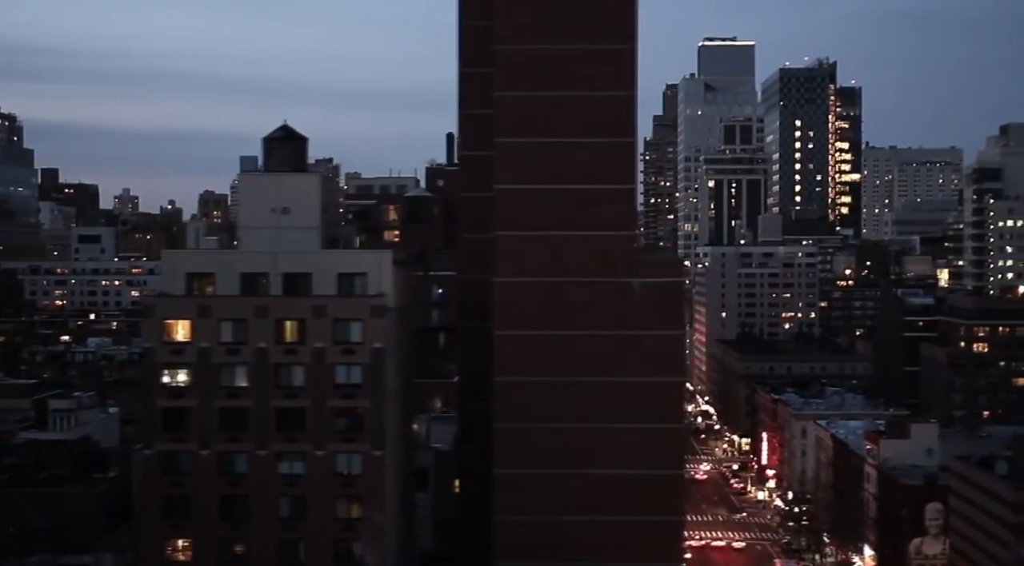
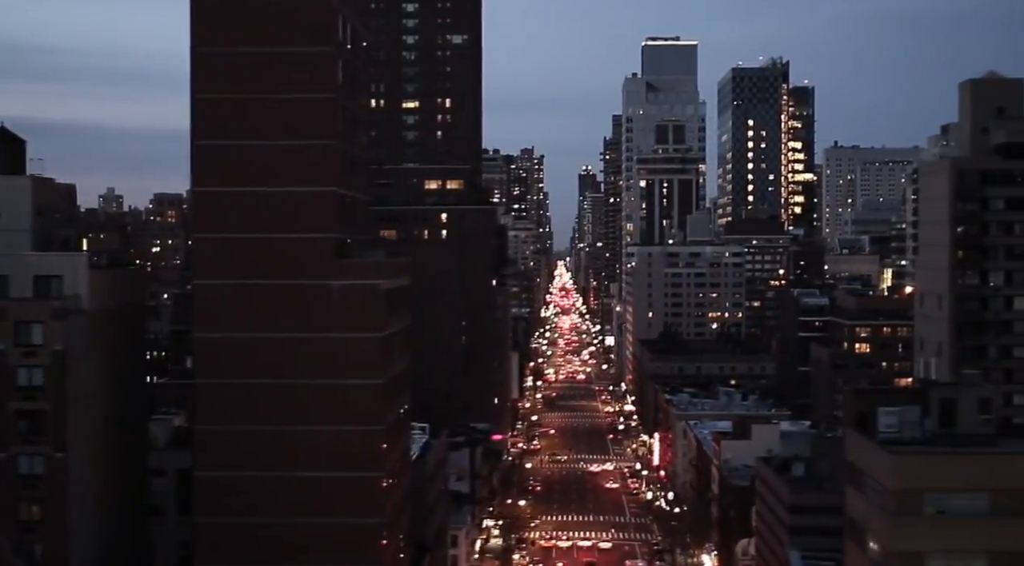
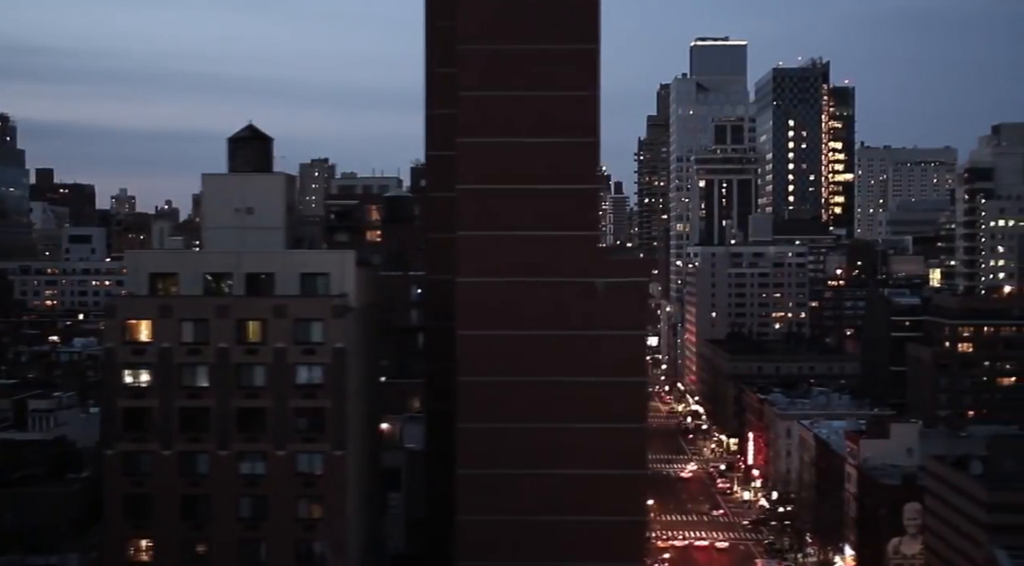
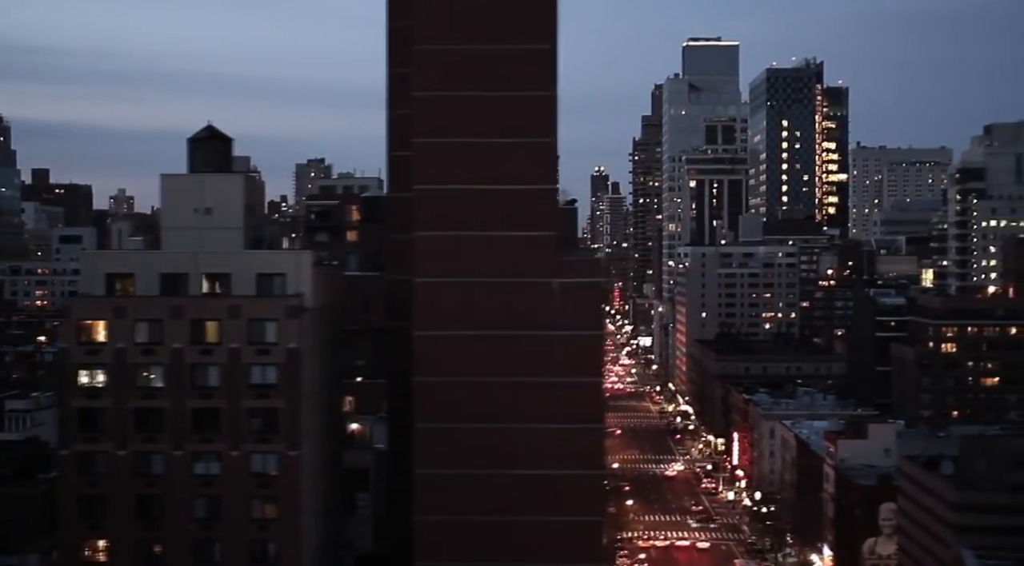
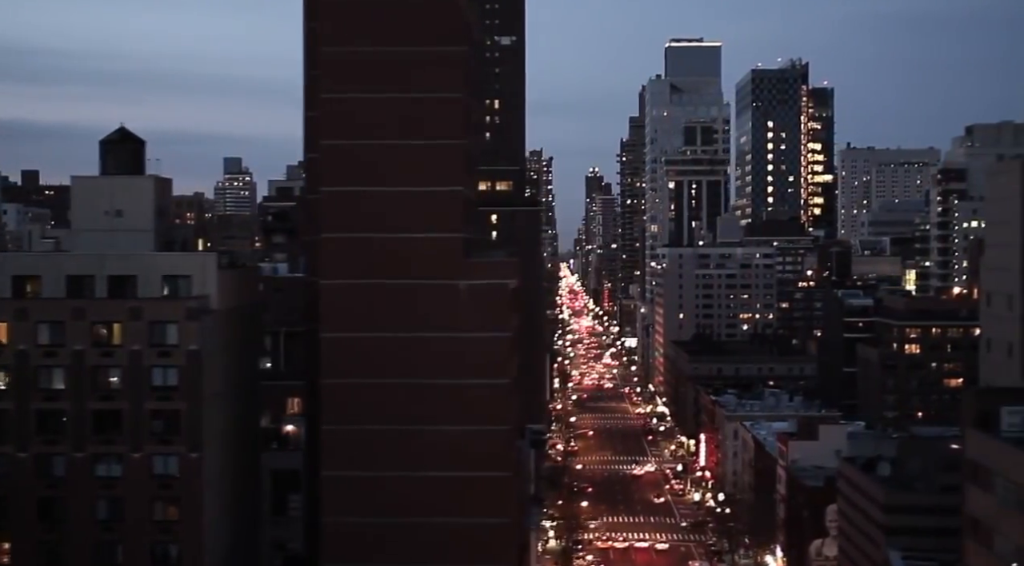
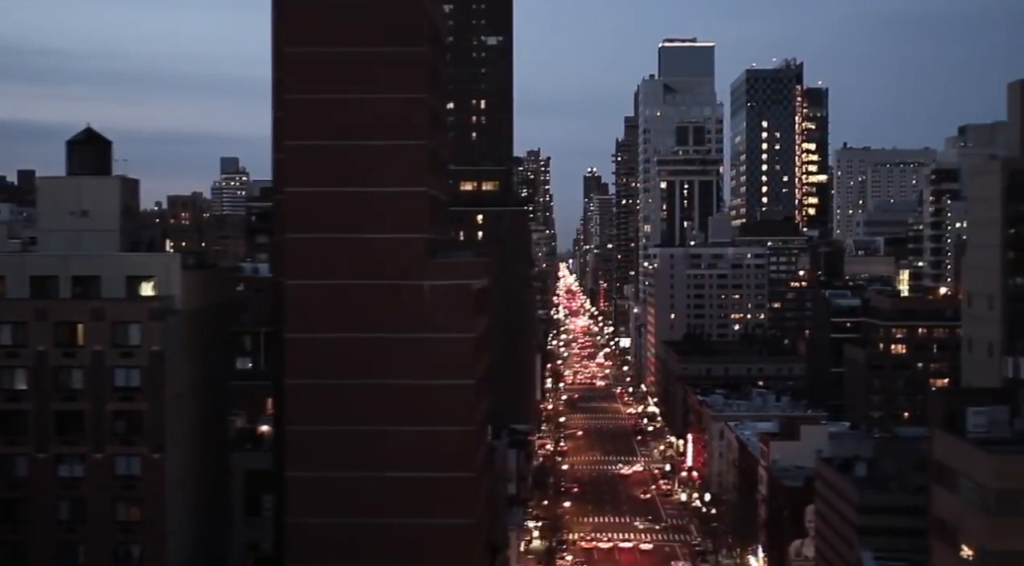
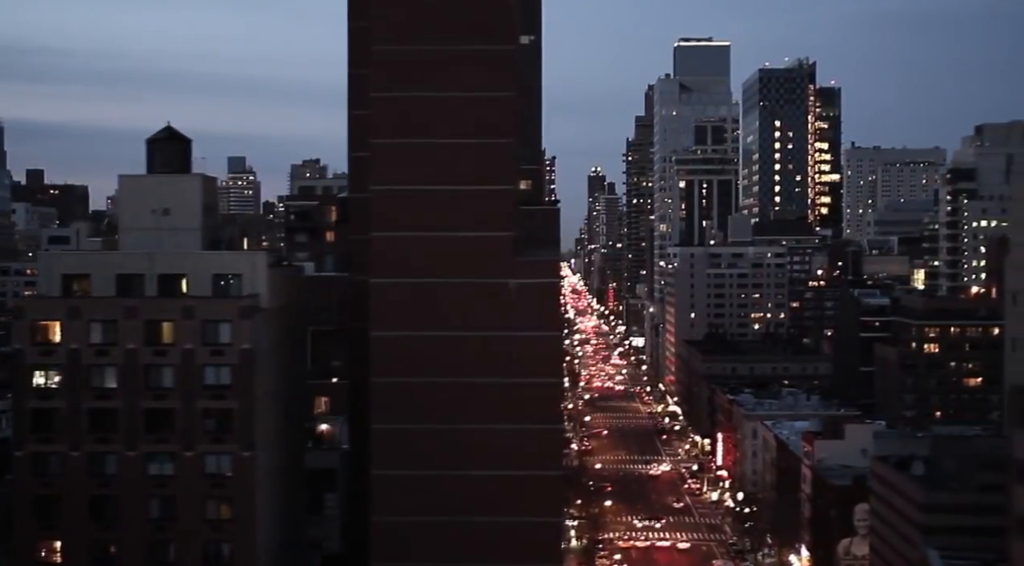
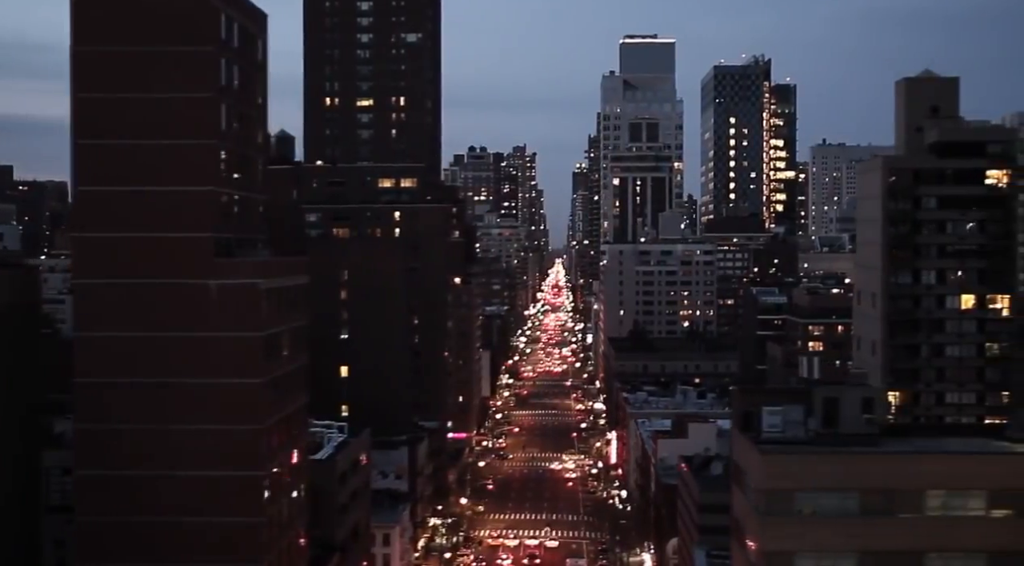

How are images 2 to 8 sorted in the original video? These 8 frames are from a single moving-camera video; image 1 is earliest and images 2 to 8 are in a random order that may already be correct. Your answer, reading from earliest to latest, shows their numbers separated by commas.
3, 4, 7, 5, 6, 2, 8
